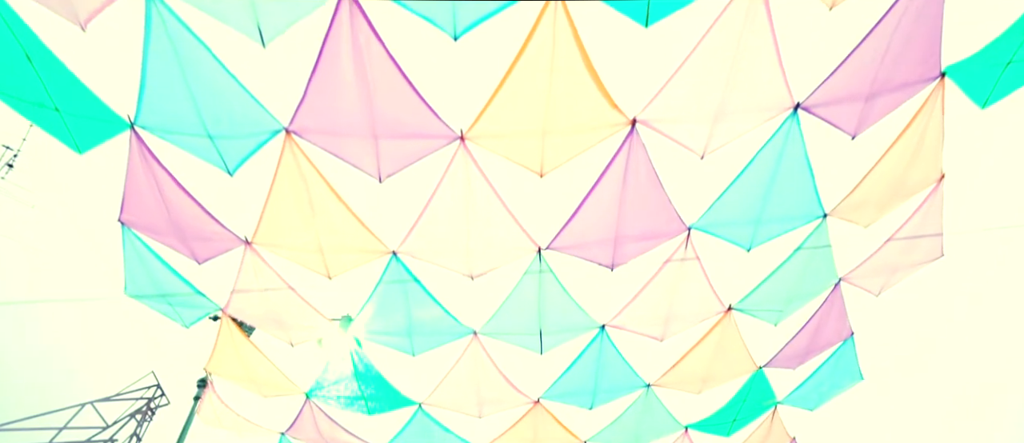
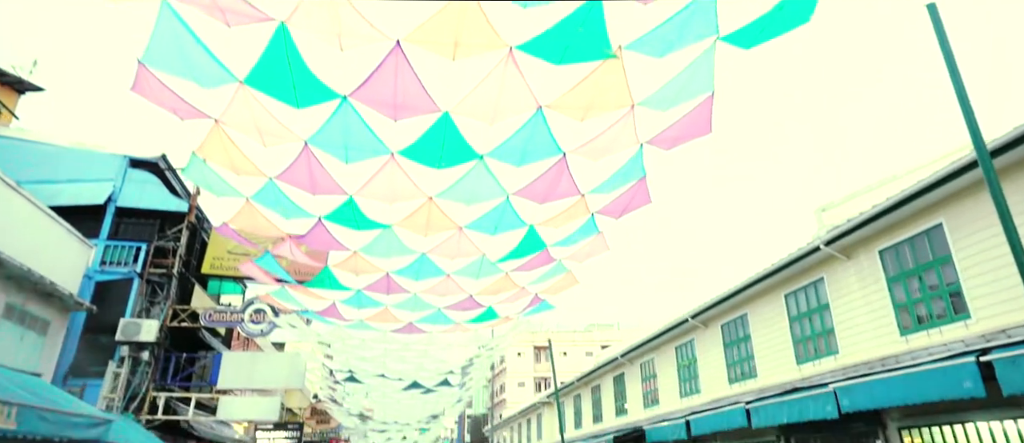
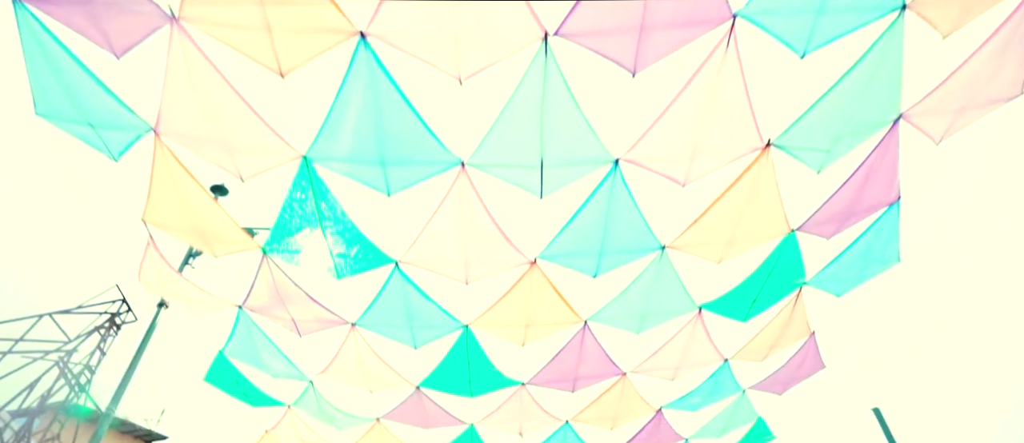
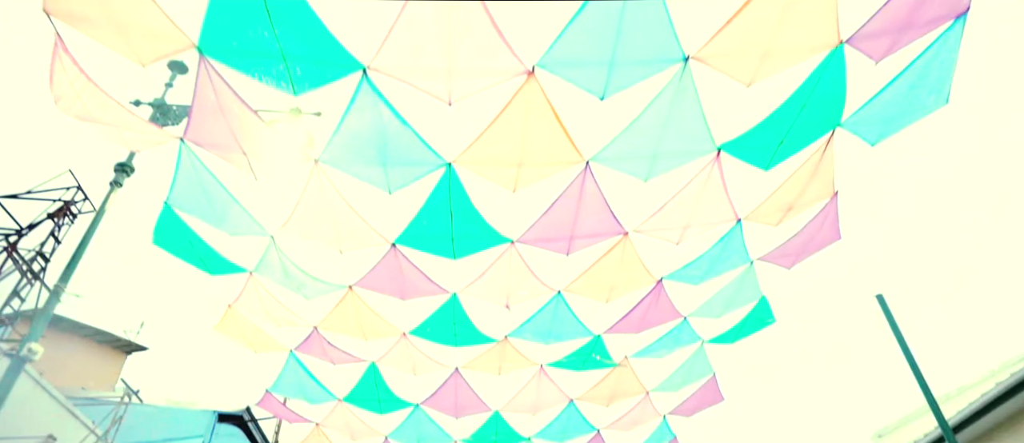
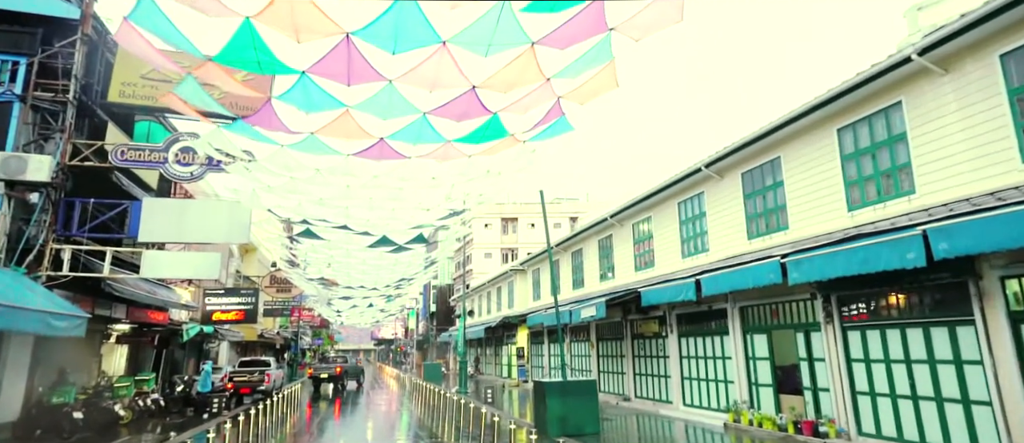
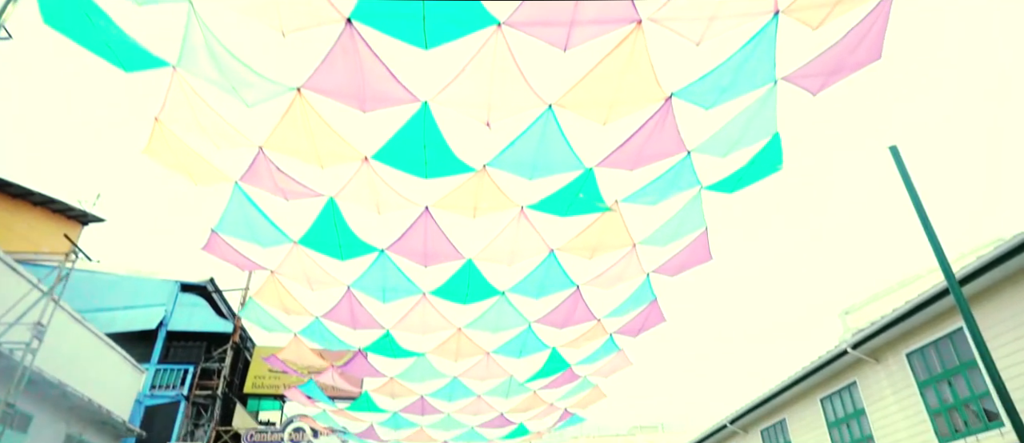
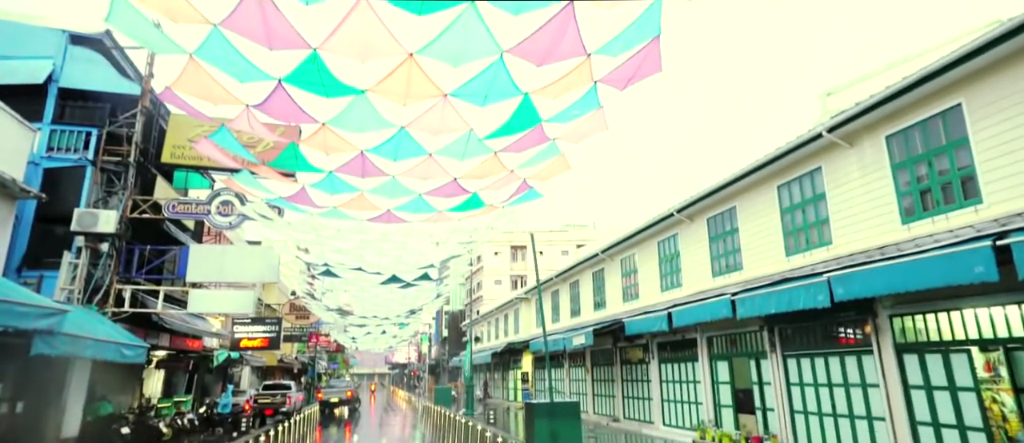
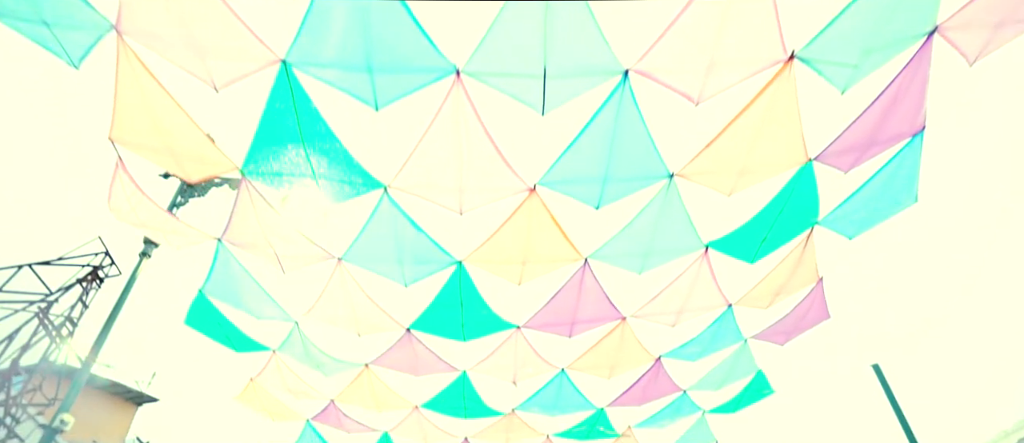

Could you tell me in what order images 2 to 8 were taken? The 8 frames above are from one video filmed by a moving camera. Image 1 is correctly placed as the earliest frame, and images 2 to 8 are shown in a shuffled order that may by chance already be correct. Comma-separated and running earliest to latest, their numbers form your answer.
3, 8, 4, 6, 2, 7, 5
